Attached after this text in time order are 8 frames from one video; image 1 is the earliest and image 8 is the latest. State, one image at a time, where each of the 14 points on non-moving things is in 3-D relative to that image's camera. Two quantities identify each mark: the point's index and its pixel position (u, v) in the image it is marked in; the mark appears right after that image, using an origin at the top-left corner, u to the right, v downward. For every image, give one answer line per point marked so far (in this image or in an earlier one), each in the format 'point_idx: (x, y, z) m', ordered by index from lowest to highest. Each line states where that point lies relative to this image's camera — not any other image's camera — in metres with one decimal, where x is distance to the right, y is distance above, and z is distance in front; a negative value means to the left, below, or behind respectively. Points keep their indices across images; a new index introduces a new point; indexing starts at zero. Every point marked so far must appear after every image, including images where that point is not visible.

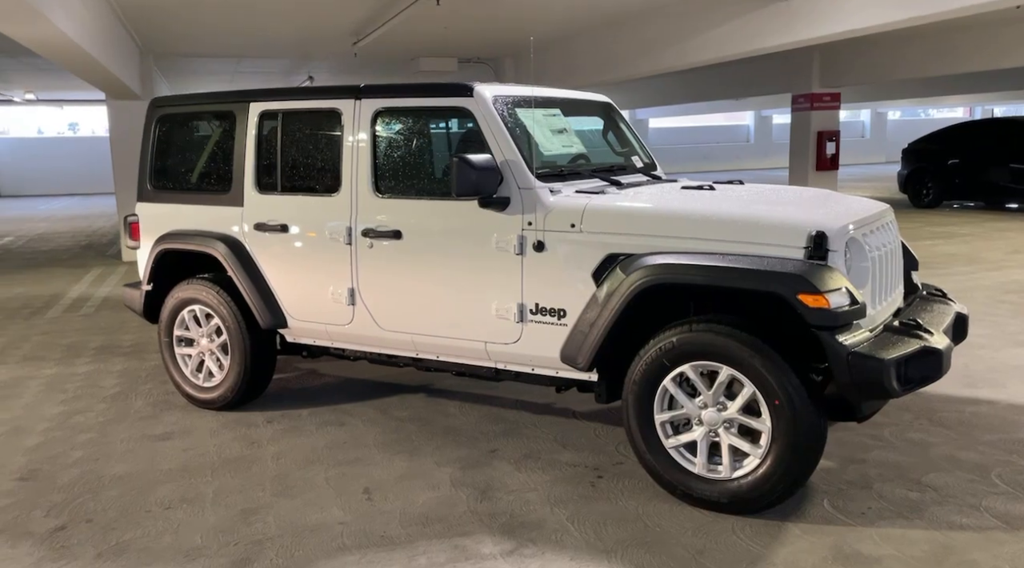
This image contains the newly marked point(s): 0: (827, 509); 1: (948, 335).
0: (+1.2, -0.9, +3.2) m
1: (+1.8, -0.2, +3.4) m
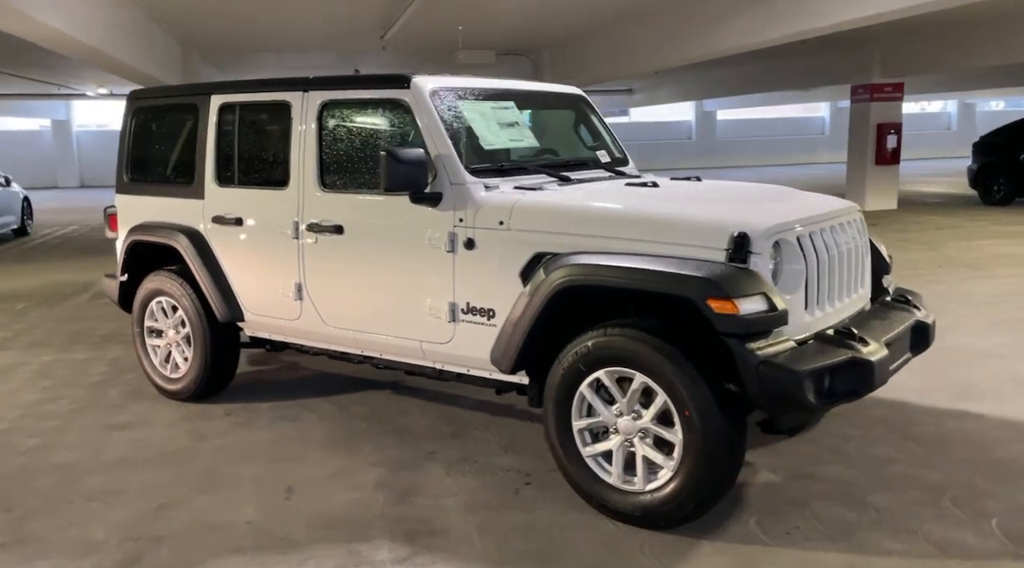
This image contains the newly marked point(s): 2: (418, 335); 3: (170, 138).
0: (+0.9, -0.9, +3.0) m
1: (+1.5, -0.2, +3.2) m
2: (-0.4, -0.2, +3.8) m
3: (-2.1, +0.9, +4.9) m
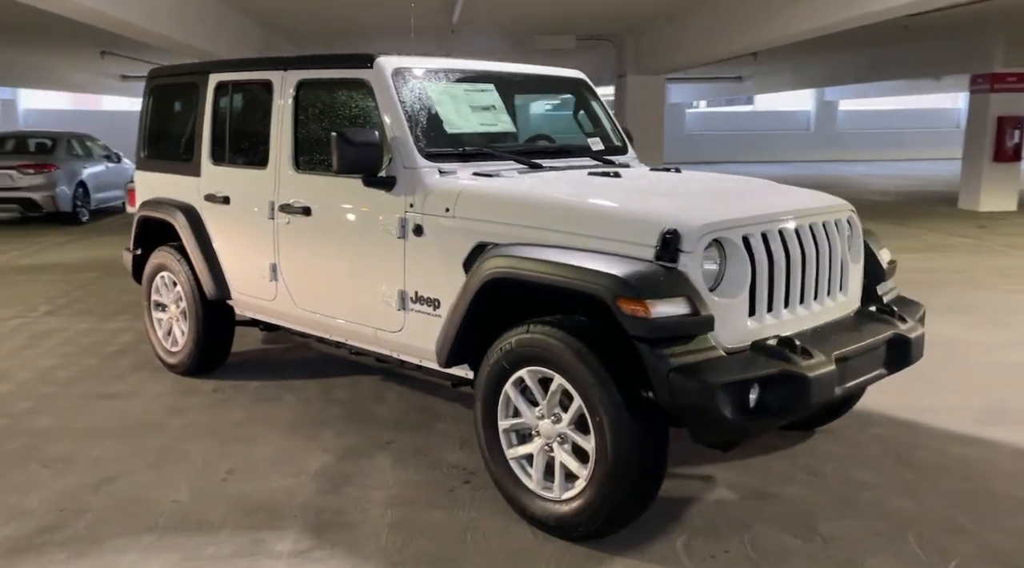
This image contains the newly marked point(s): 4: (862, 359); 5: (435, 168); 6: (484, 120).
0: (+0.6, -0.9, +2.8) m
1: (+1.2, -0.3, +2.9) m
2: (-0.6, -0.2, +3.7) m
3: (-2.1, +1.0, +5.0) m
4: (+1.2, -0.3, +2.9) m
5: (-0.3, +0.5, +3.4) m
6: (-0.1, +0.8, +3.8) m
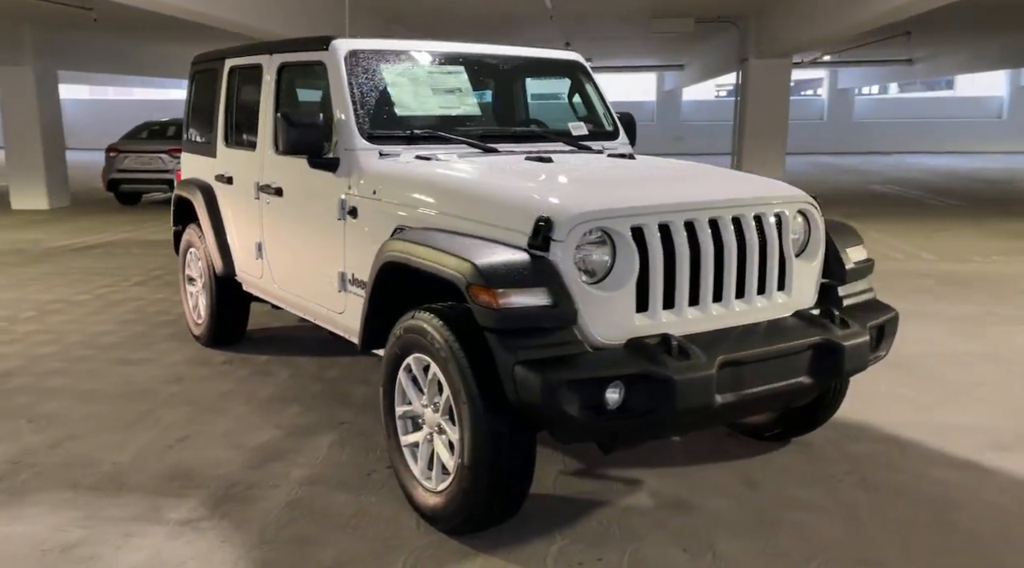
0: (+0.1, -0.9, +2.6) m
1: (+0.8, -0.3, +2.6) m
2: (-0.9, -0.1, +3.7) m
3: (-2.0, +1.2, +5.3) m
4: (+0.8, -0.3, +2.7) m
5: (-0.6, +0.6, +3.4) m
6: (-0.3, +0.8, +3.7) m
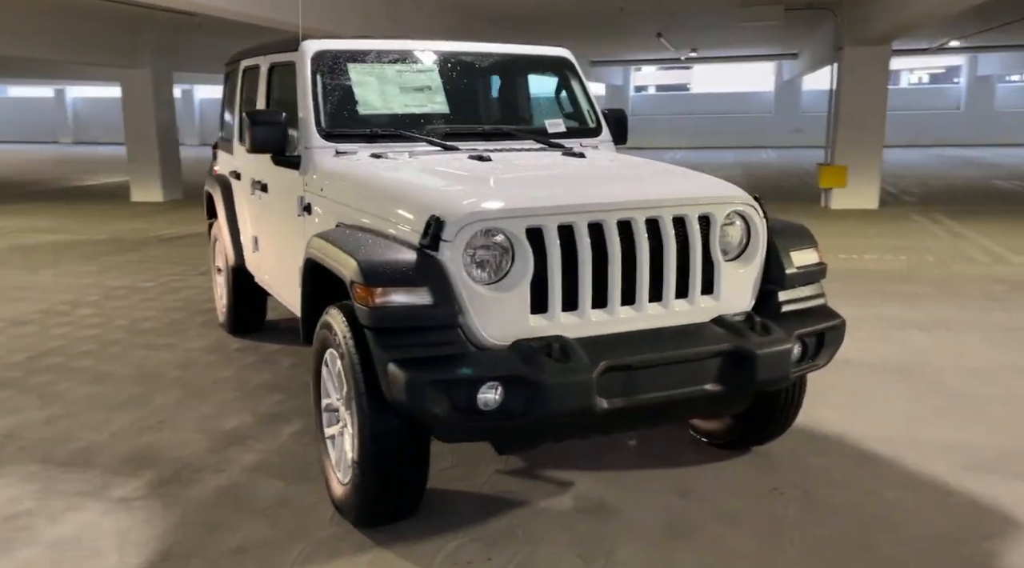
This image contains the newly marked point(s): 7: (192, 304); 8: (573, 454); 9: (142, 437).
0: (-0.2, -0.9, +2.7) m
1: (+0.4, -0.3, +2.5) m
2: (-1.0, -0.1, +3.9) m
3: (-1.9, +1.2, +5.6) m
4: (+0.5, -0.3, +2.6) m
5: (-0.8, +0.6, +3.5) m
6: (-0.5, +0.9, +3.8) m
7: (-2.6, -0.2, +6.6) m
8: (+0.3, -0.7, +3.4) m
9: (-1.7, -0.7, +3.7) m
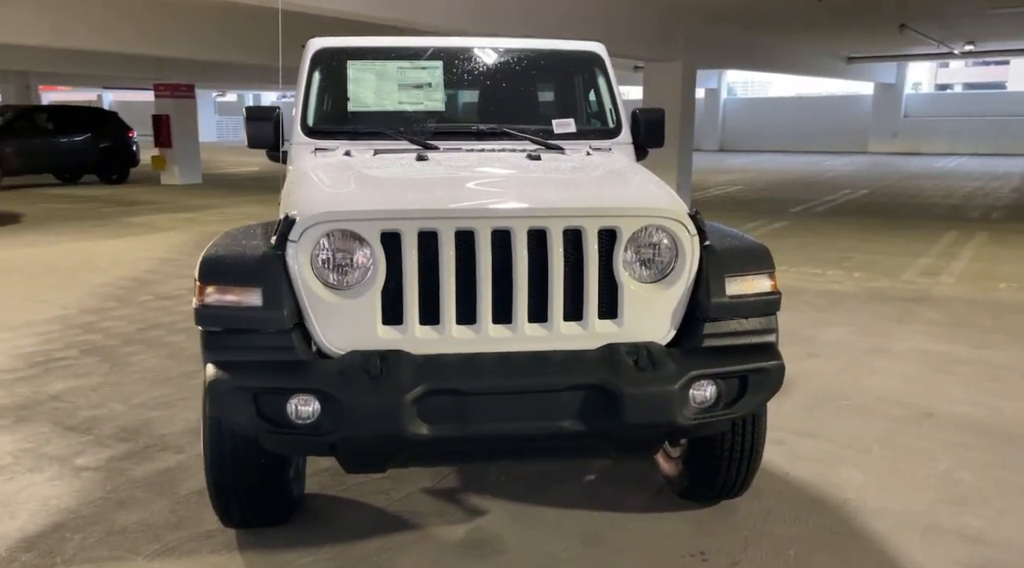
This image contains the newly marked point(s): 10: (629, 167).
0: (-0.7, -0.9, +2.6) m
1: (-0.1, -0.3, +2.2) m
2: (-1.0, 0.0, +4.0) m
3: (-1.3, +1.3, +5.8) m
4: (0.0, -0.3, +2.3) m
5: (-0.9, +0.6, +3.5) m
6: (-0.5, +0.8, +3.7) m
7: (-1.8, -0.1, +7.1) m
8: (0.0, -0.8, +3.2) m
9: (-1.7, -0.6, +4.0) m
10: (+0.5, +0.5, +3.3) m
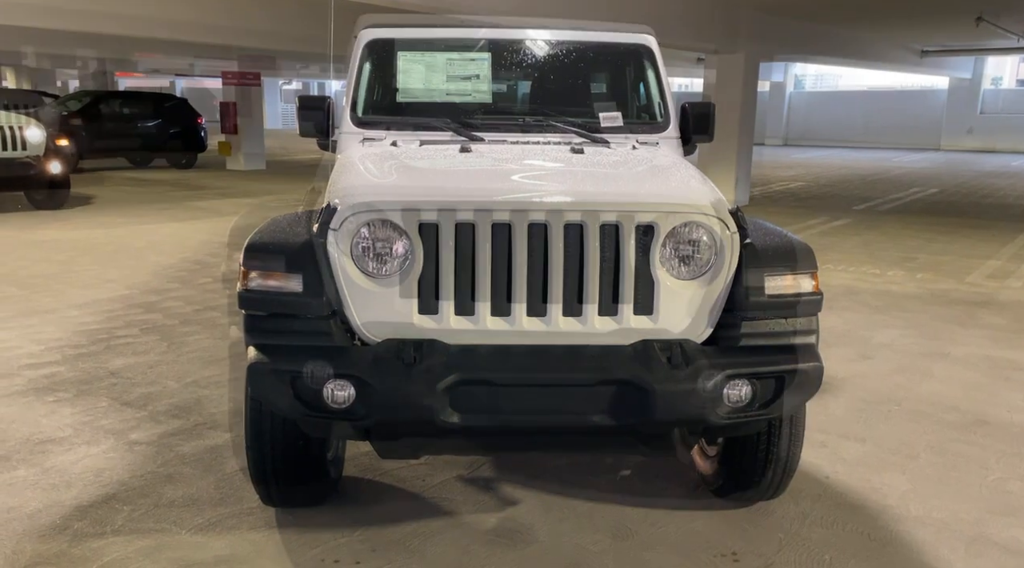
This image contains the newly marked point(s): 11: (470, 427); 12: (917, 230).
0: (-0.6, -0.8, +2.6) m
1: (0.0, -0.3, +2.3) m
2: (-0.8, 0.0, +4.0) m
3: (-0.9, +1.4, +5.9) m
4: (+0.1, -0.3, +2.3) m
5: (-0.7, +0.7, +3.6) m
6: (-0.3, +0.9, +3.7) m
7: (-1.3, 0.0, +7.2) m
8: (+0.2, -0.7, +3.2) m
9: (-1.5, -0.5, +4.1) m
10: (+0.7, +0.5, +3.3) m
11: (-0.1, -0.4, +2.3) m
12: (+5.0, +0.7, +10.1) m
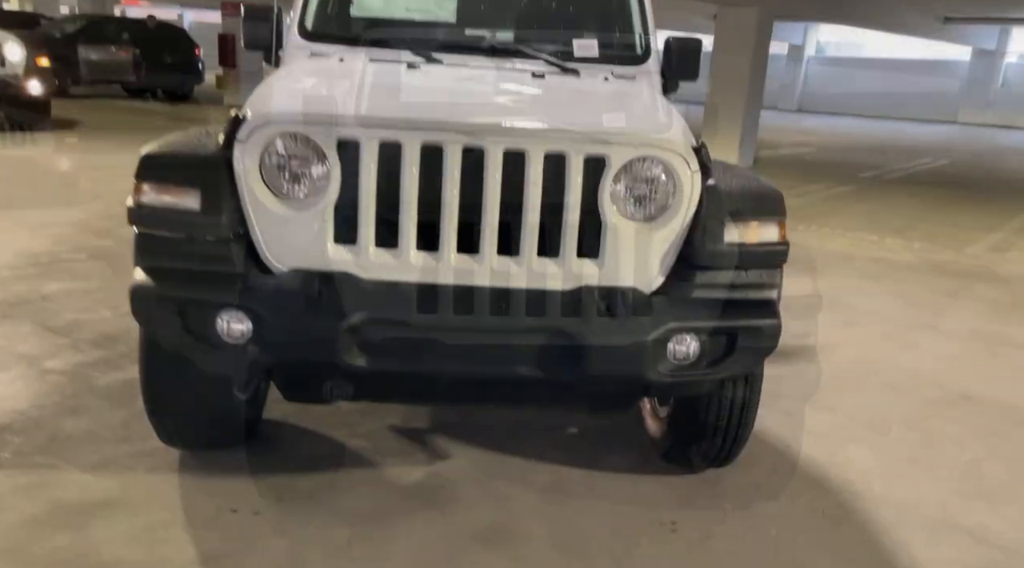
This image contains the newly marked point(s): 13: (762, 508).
0: (-0.8, -0.6, +2.4) m
1: (-0.2, -0.1, +2.0) m
2: (-1.0, +0.4, +3.8) m
3: (-1.0, +1.8, +5.5) m
4: (-0.1, -0.1, +2.0) m
5: (-0.8, +0.9, +3.3) m
6: (-0.4, +1.2, +3.4) m
7: (-1.5, +0.6, +6.9) m
8: (-0.1, -0.5, +2.9) m
9: (-1.8, -0.2, +3.8) m
10: (+0.5, +0.7, +3.0) m
11: (-0.3, -0.2, +2.0) m
12: (+4.9, +1.0, +9.8) m
13: (+0.8, -0.7, +2.5) m
